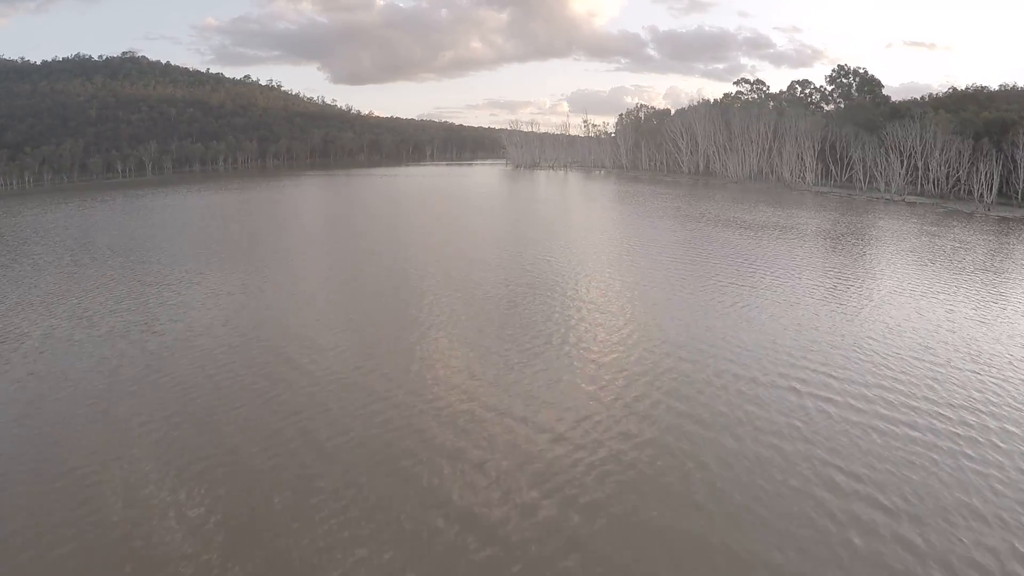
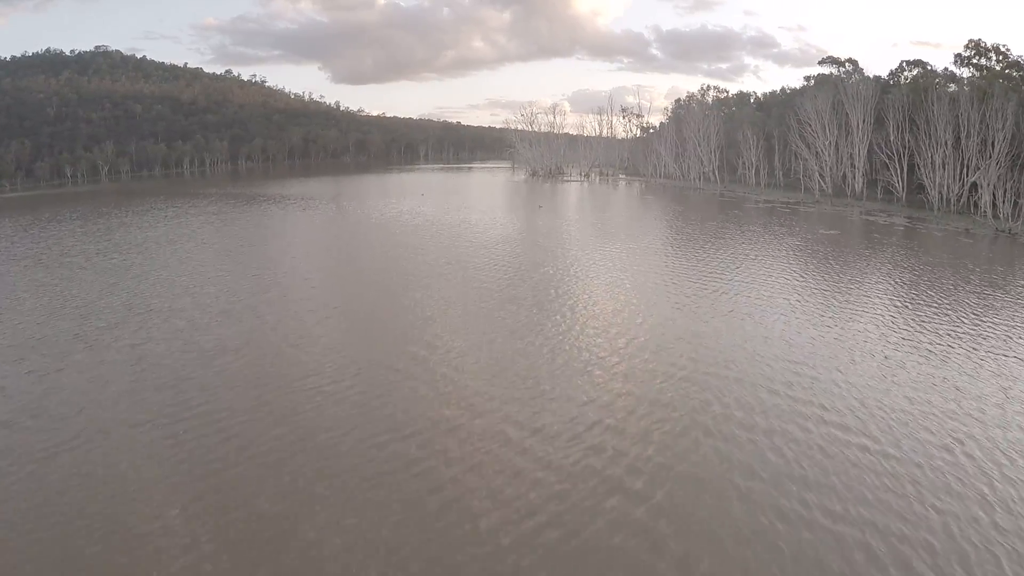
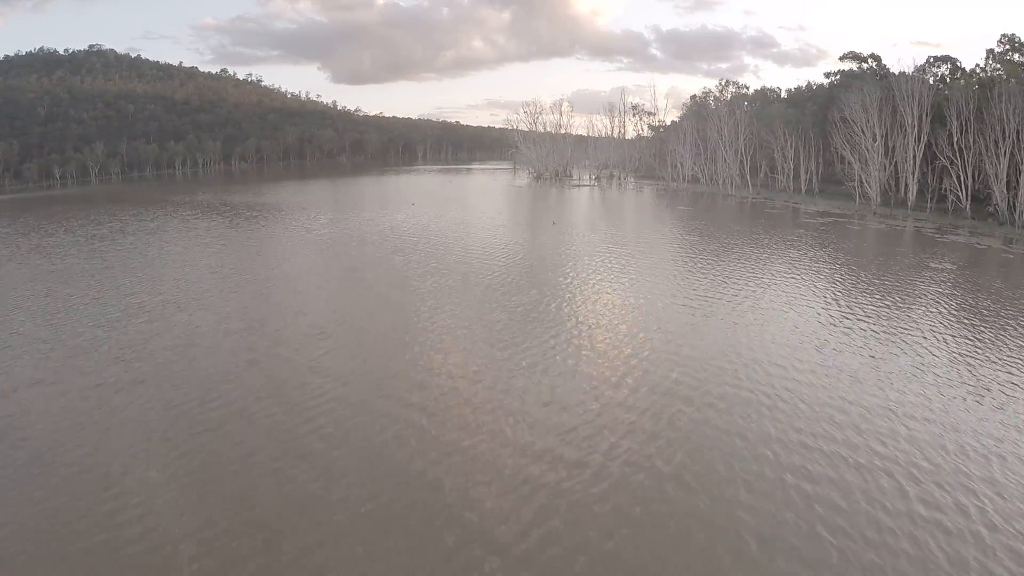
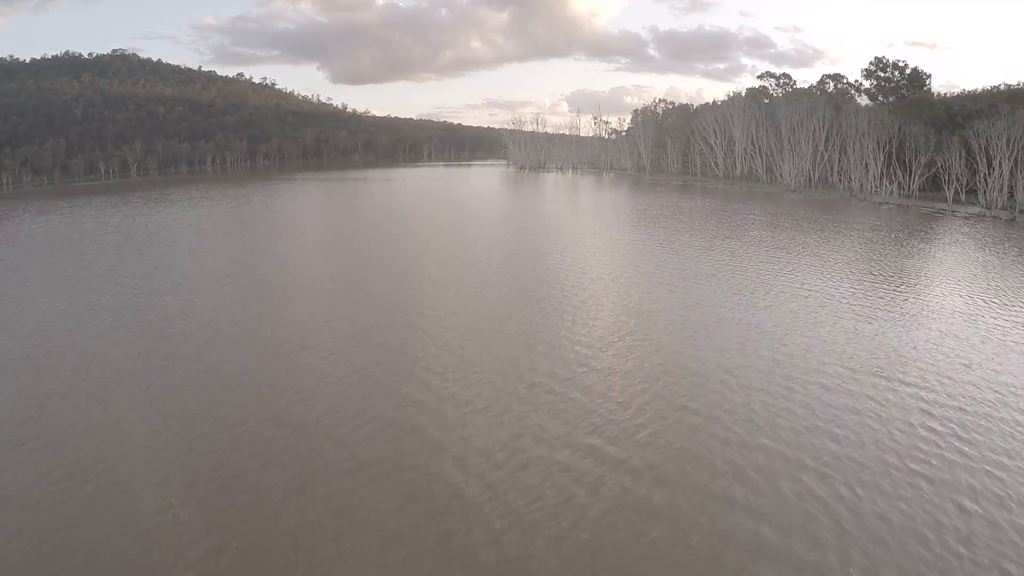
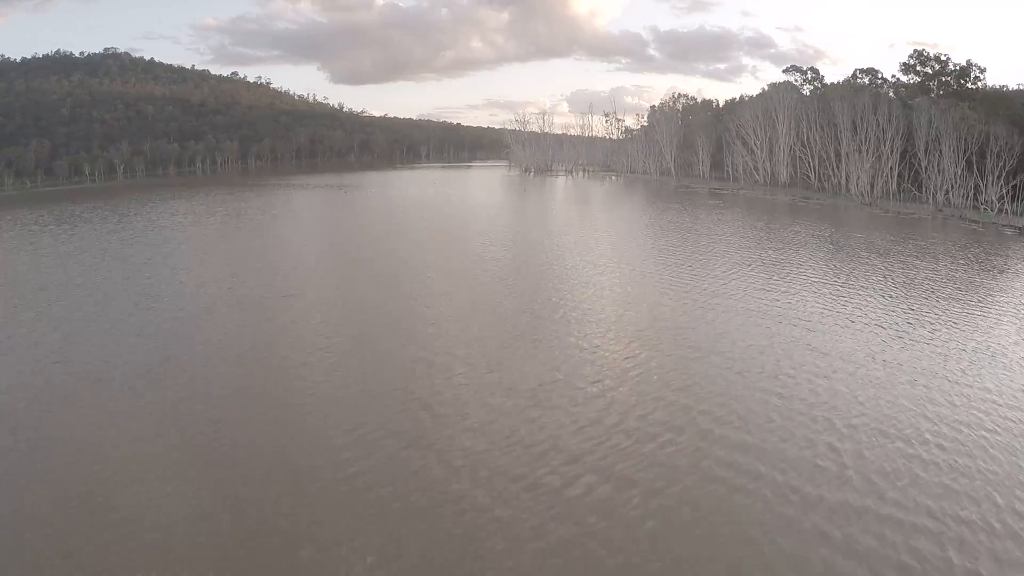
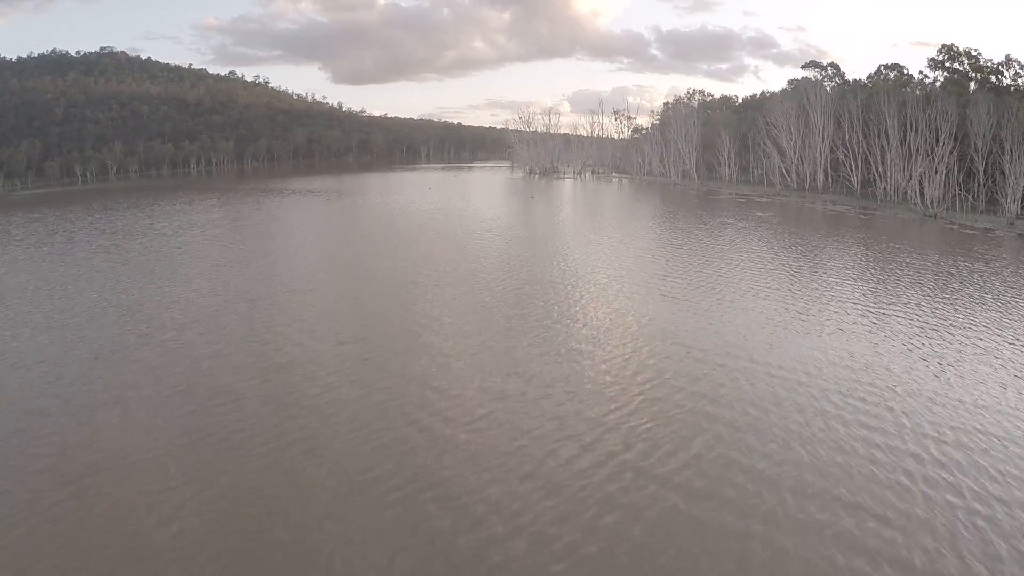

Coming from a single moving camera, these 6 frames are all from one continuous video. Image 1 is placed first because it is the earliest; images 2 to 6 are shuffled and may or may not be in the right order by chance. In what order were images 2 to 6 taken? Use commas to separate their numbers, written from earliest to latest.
4, 5, 6, 2, 3
